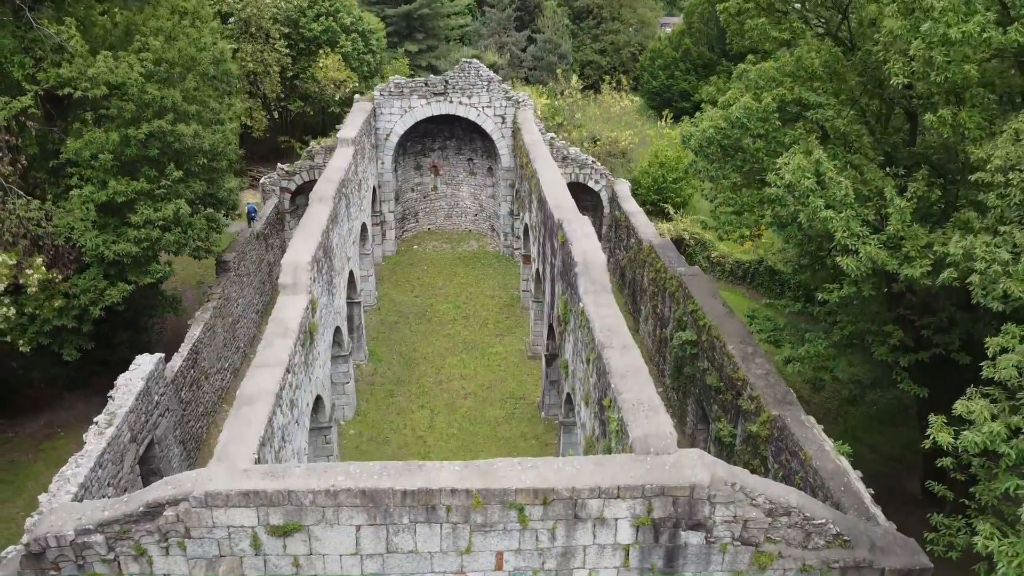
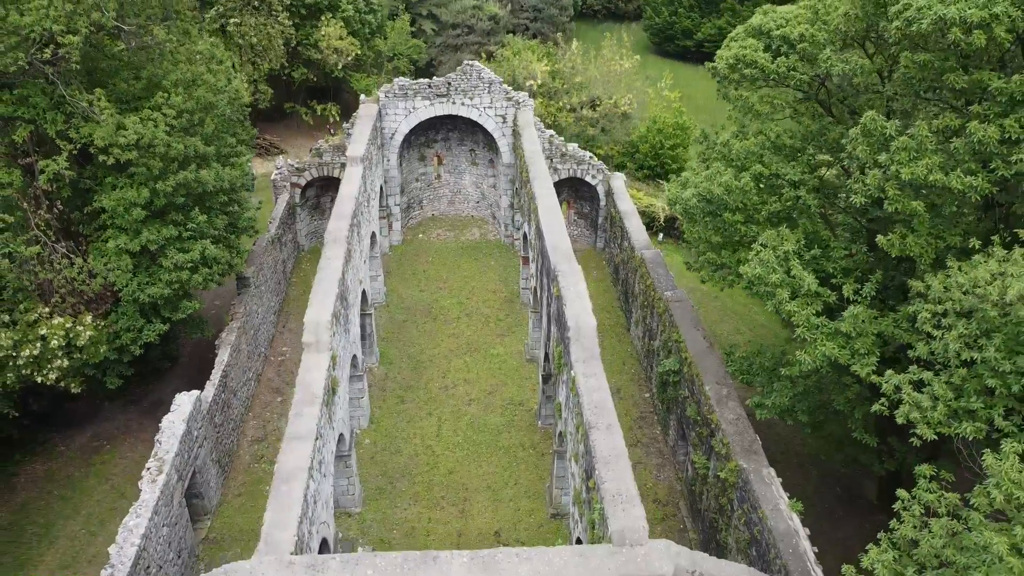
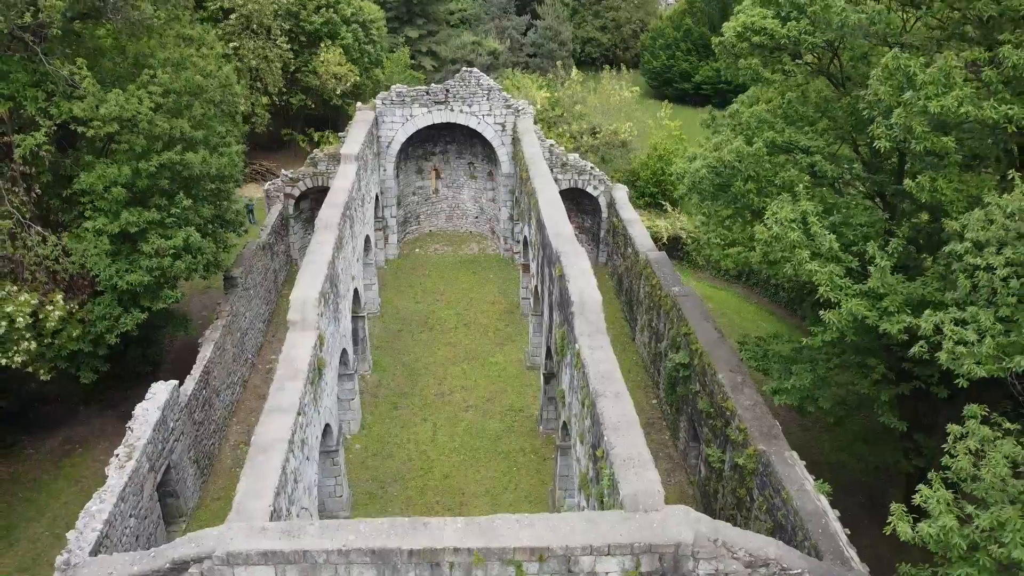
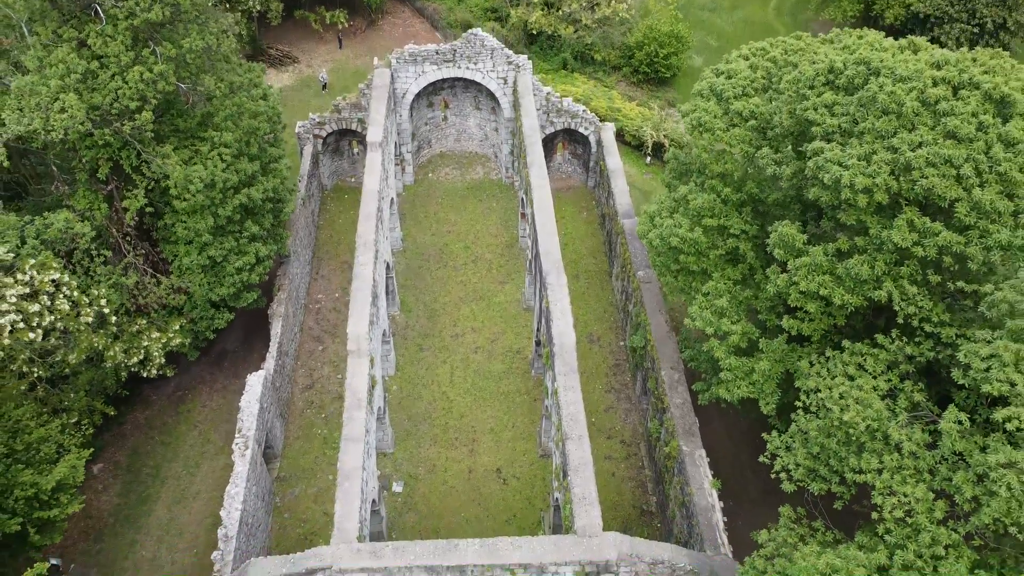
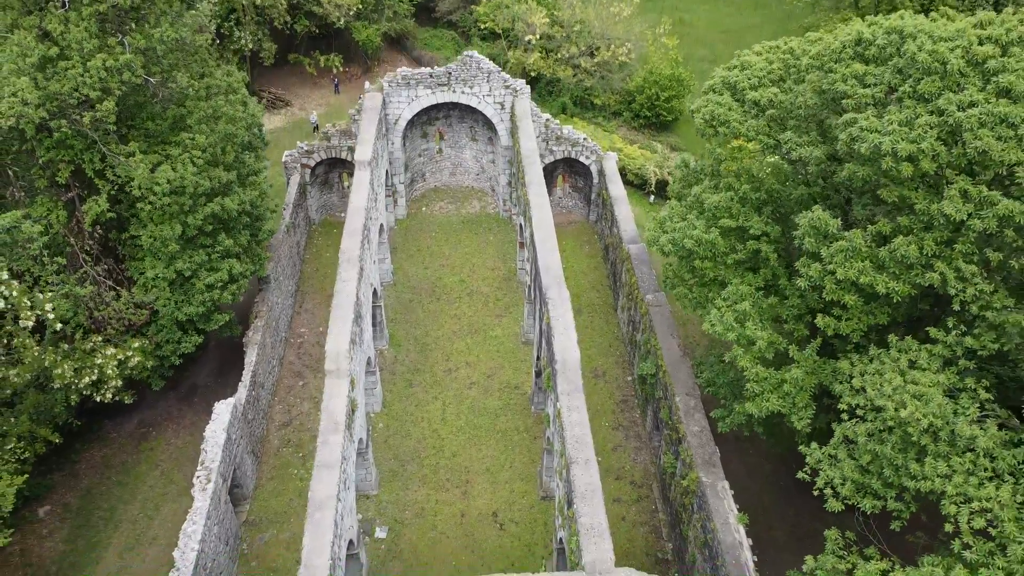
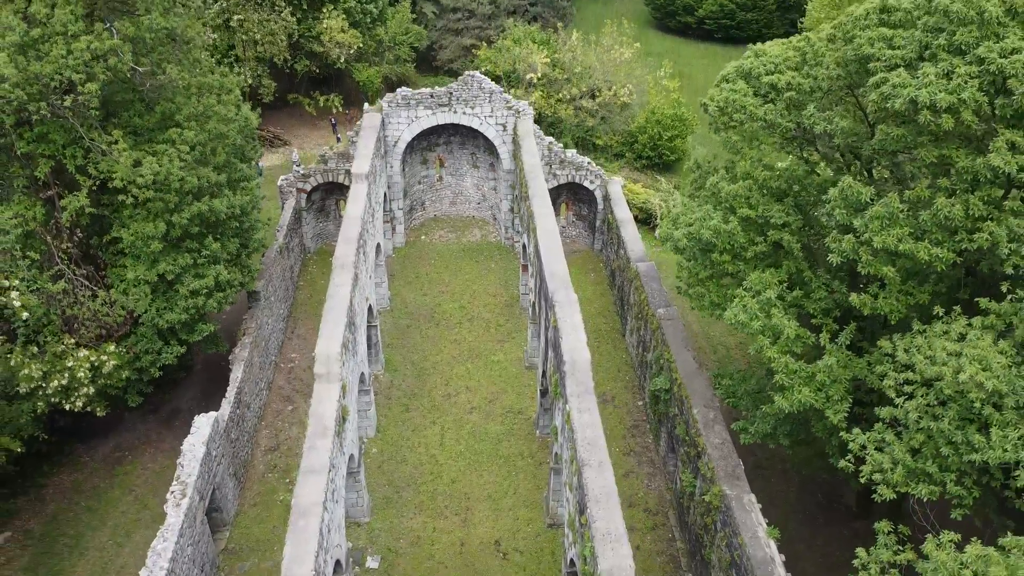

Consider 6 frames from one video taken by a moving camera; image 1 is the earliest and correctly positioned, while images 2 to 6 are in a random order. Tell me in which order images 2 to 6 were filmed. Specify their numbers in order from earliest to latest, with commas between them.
3, 2, 6, 5, 4
